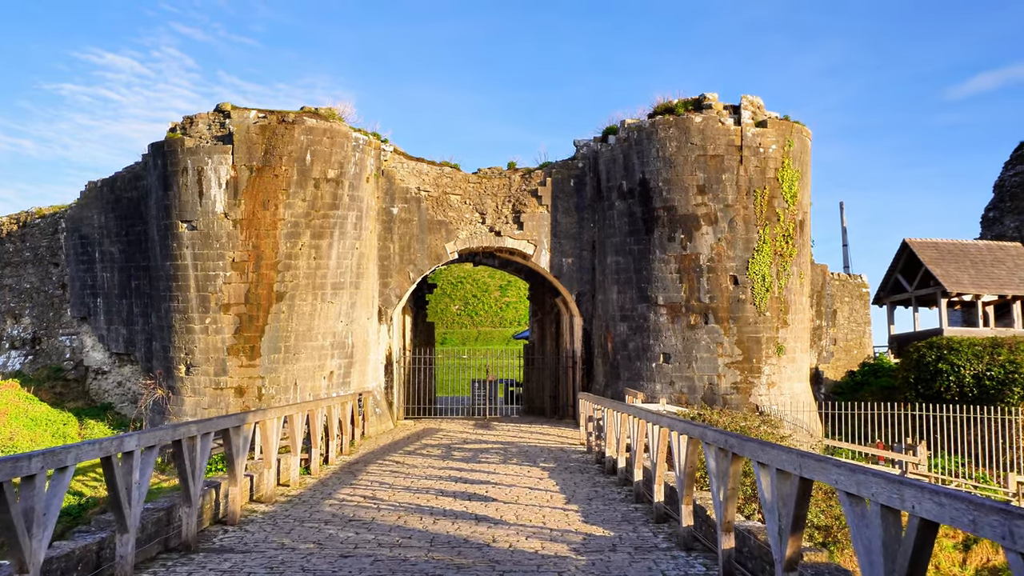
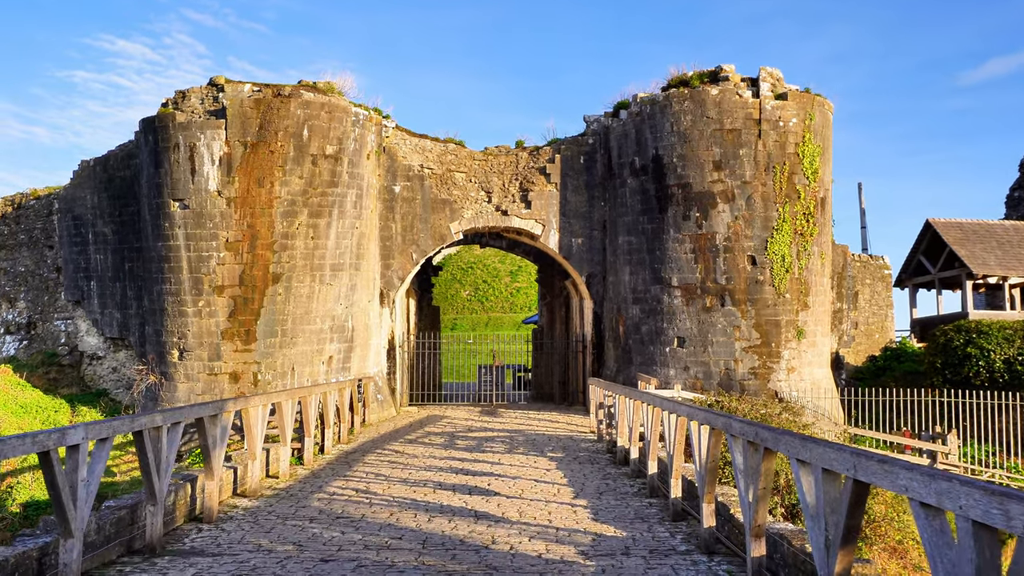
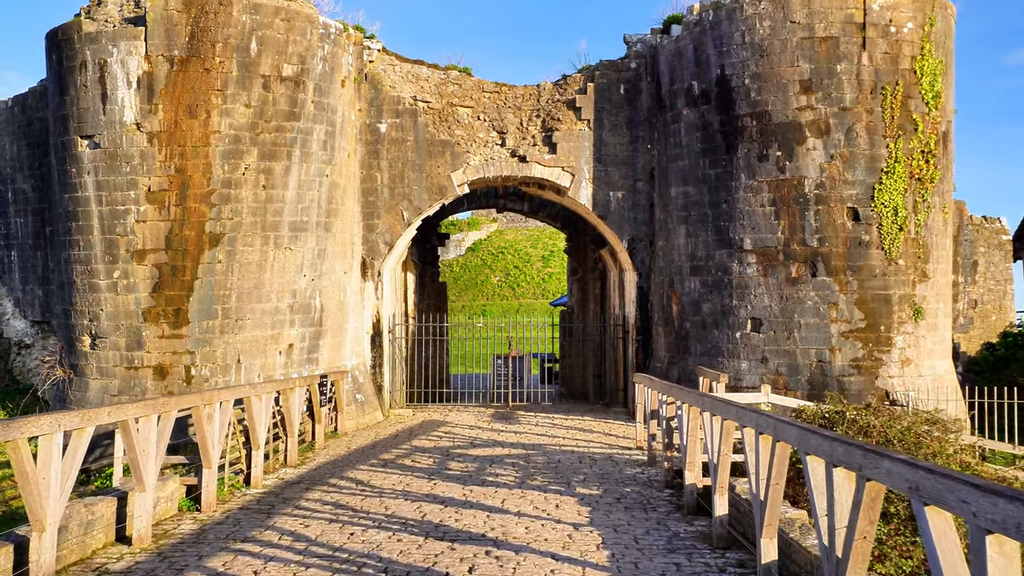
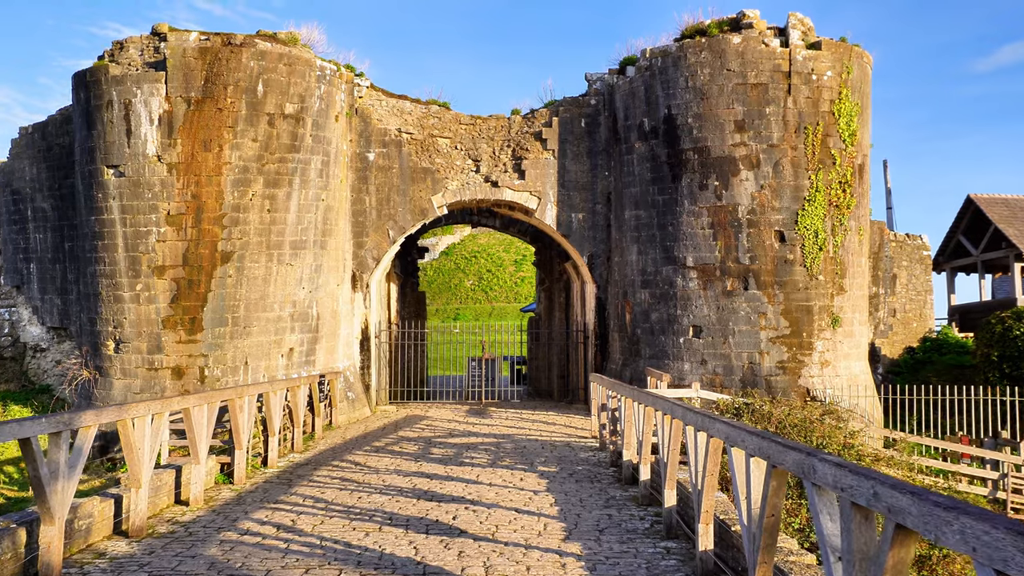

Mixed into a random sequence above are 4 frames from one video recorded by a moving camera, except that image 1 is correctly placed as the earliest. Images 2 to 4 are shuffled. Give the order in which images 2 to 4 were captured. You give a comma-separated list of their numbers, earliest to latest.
2, 4, 3
